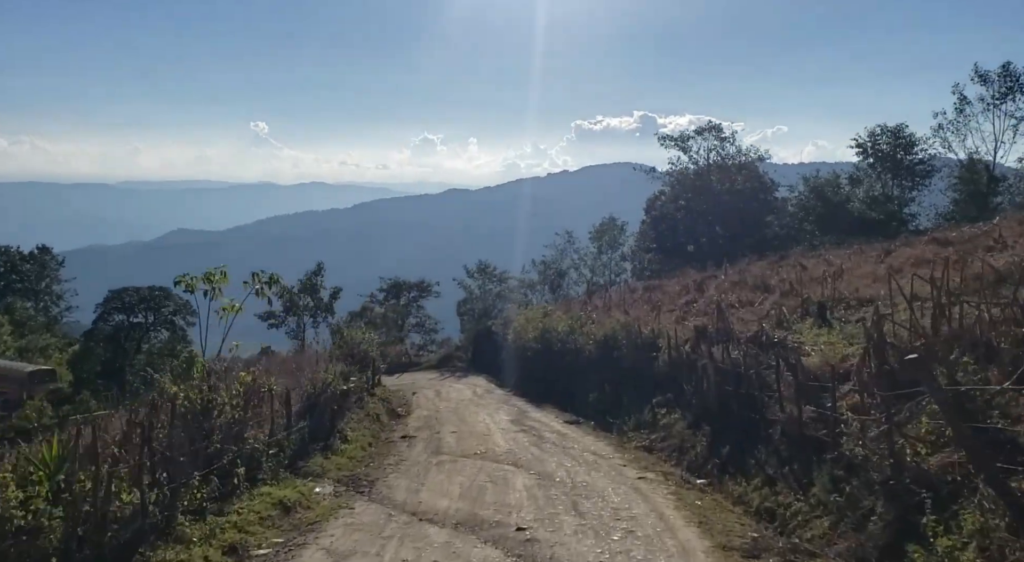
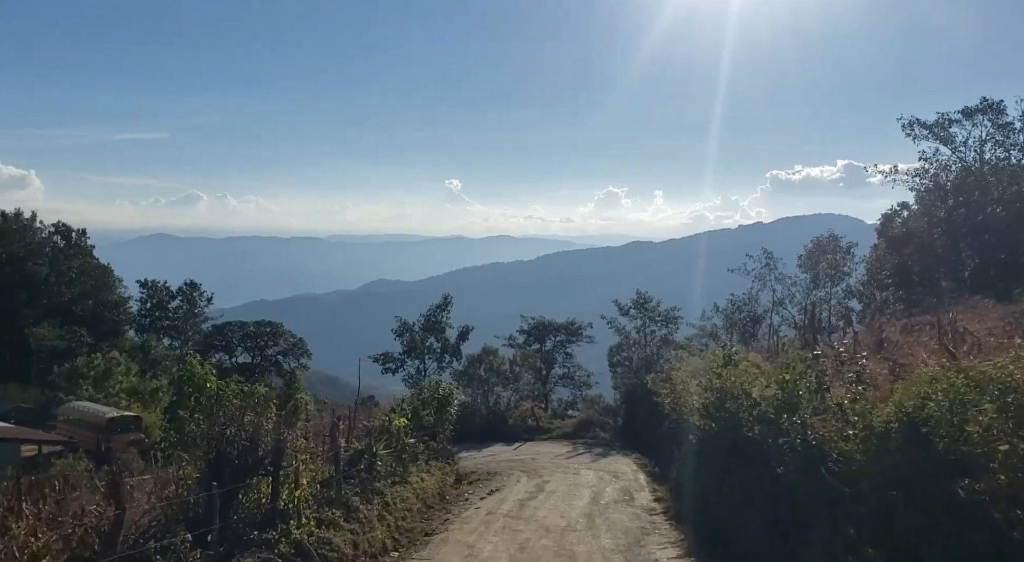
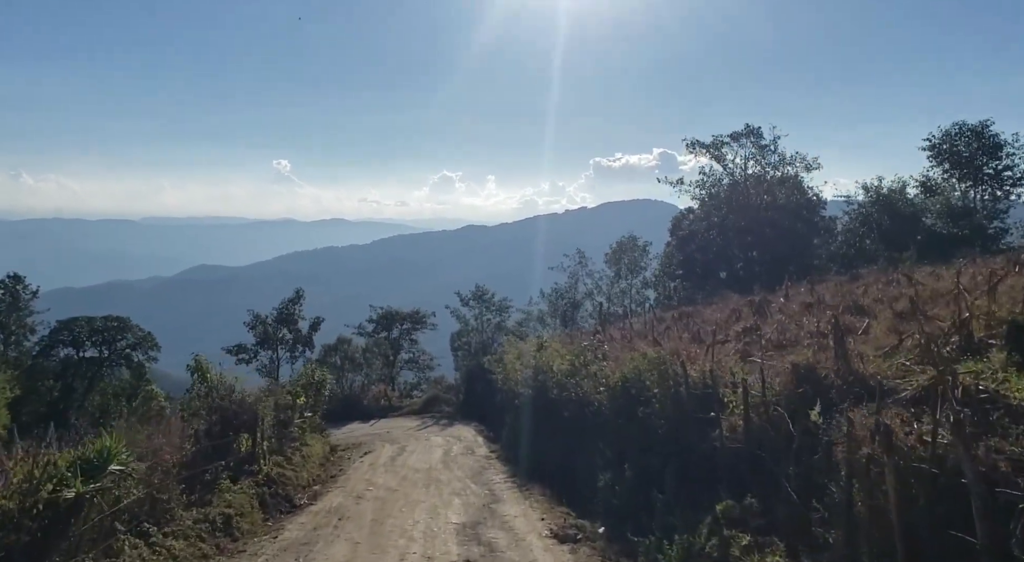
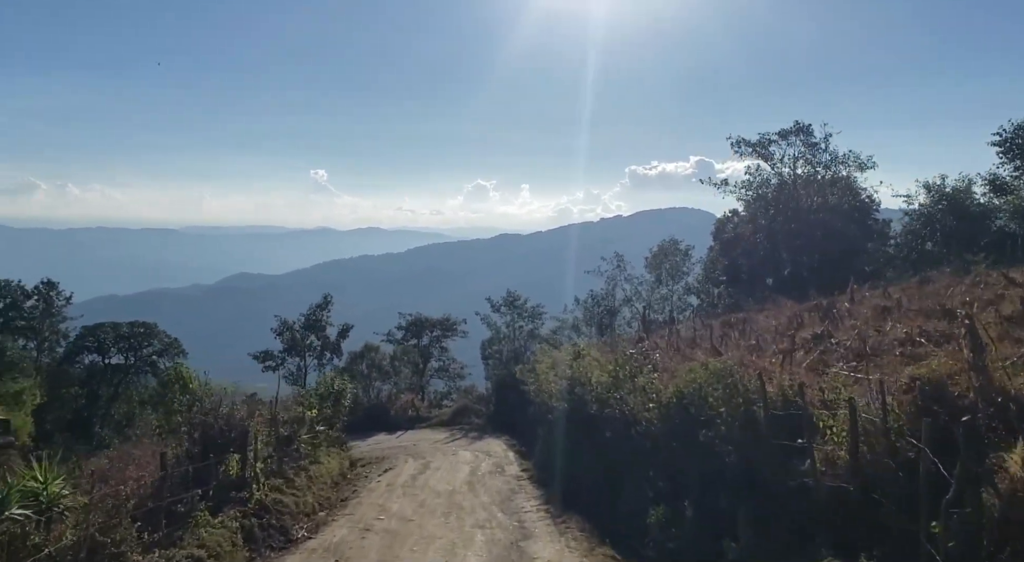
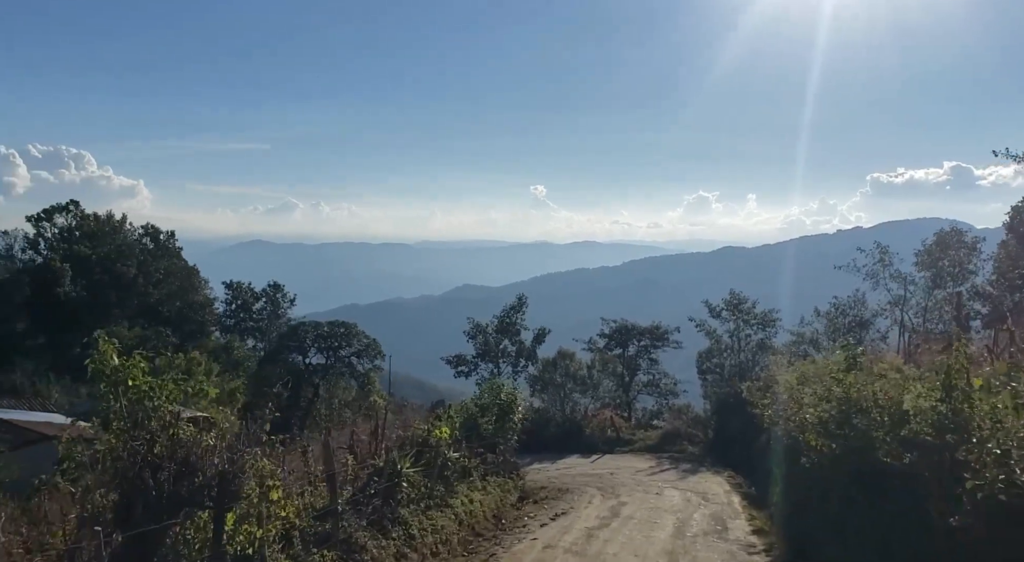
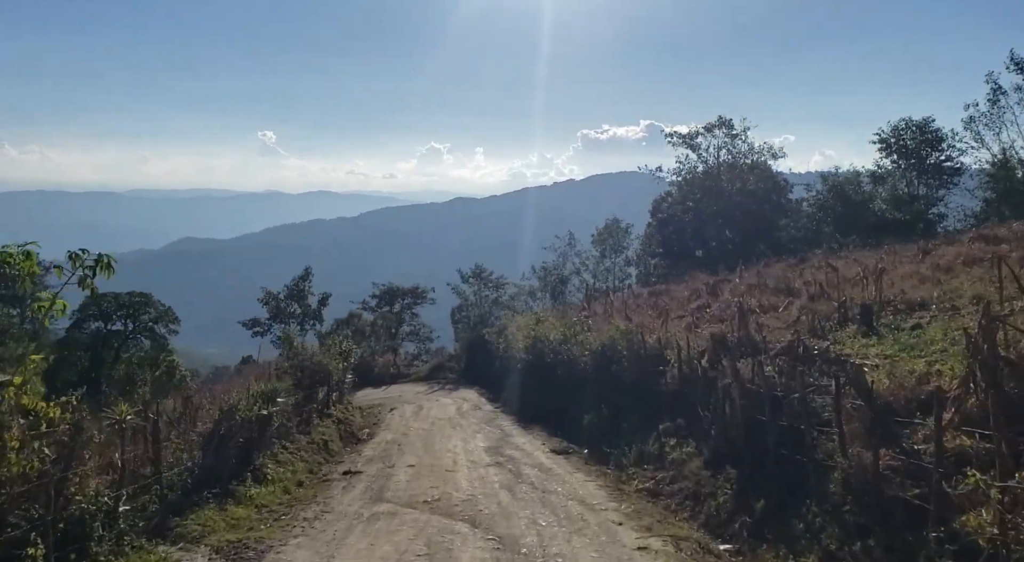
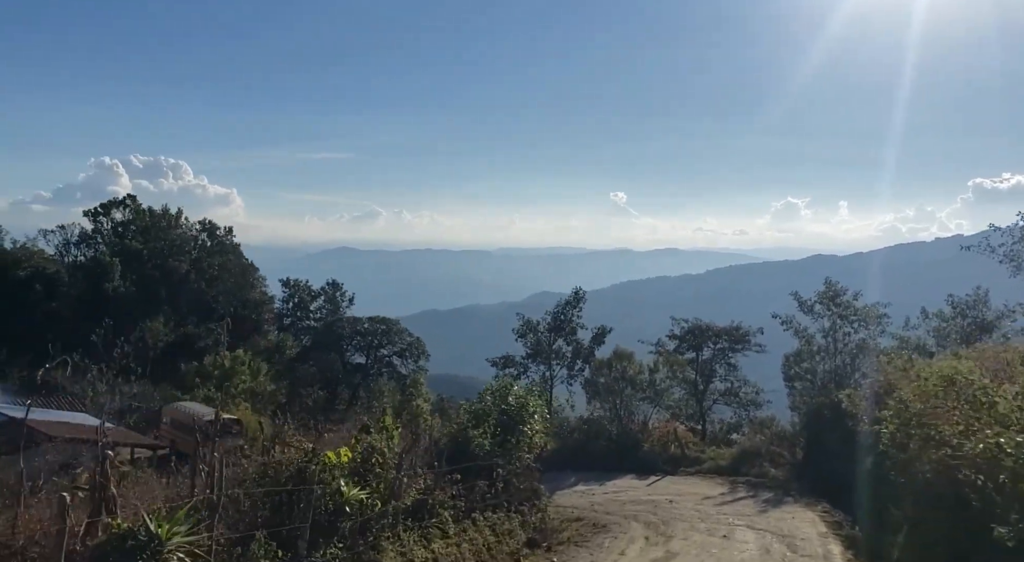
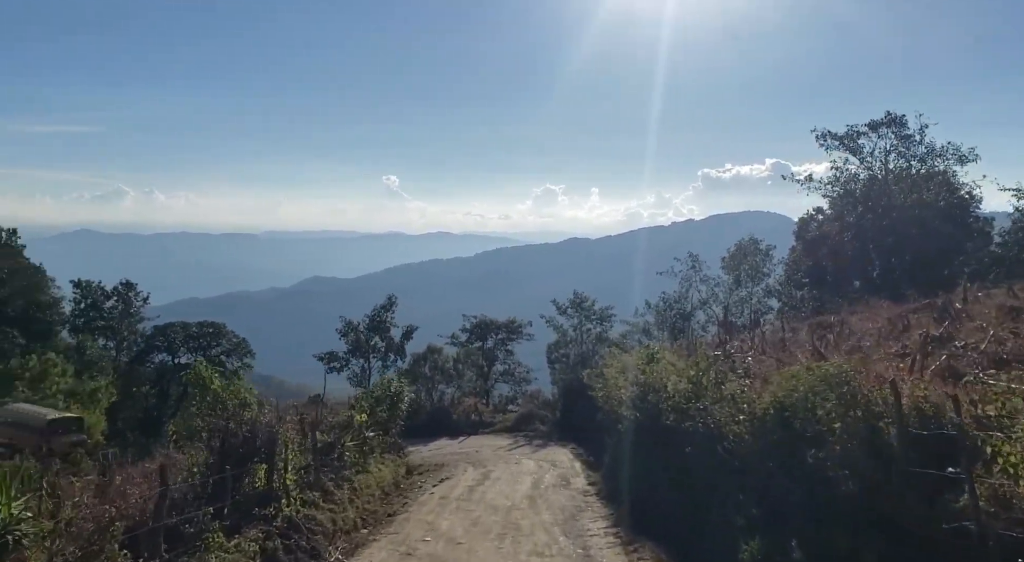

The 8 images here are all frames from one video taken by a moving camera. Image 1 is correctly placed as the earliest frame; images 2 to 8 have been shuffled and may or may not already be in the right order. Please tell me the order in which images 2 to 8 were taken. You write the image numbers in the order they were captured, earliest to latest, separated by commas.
6, 3, 4, 8, 2, 5, 7
